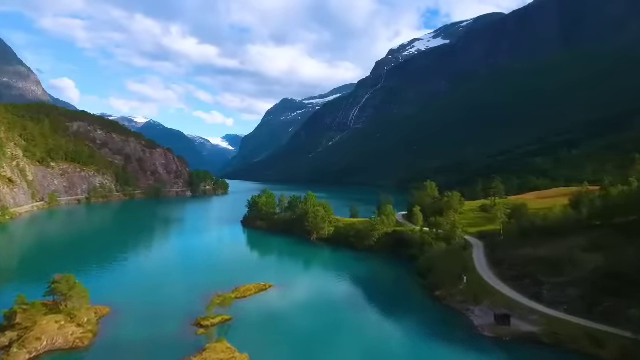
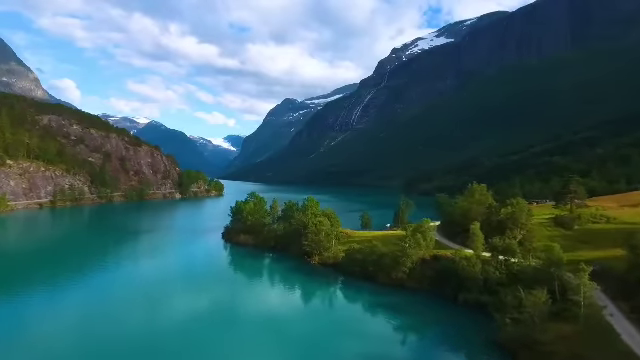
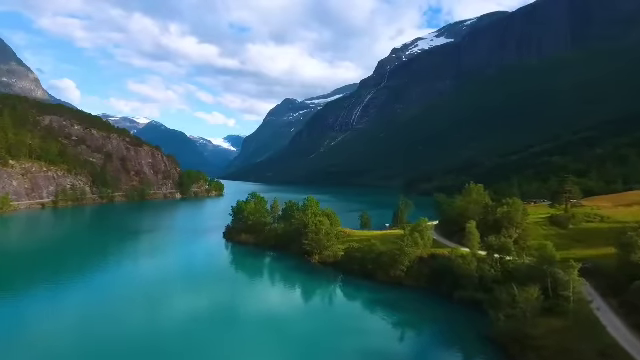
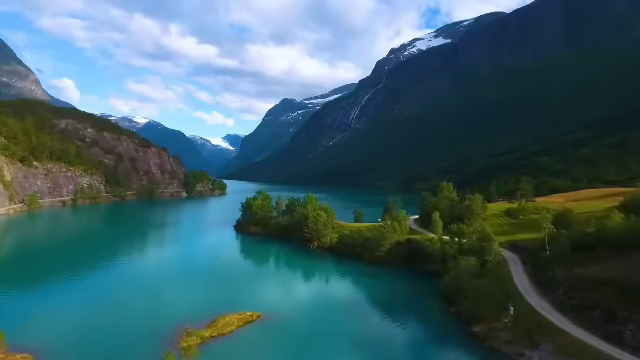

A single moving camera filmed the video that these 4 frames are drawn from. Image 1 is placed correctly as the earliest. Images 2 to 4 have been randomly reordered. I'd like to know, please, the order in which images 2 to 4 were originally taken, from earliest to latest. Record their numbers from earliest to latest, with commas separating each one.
4, 3, 2
